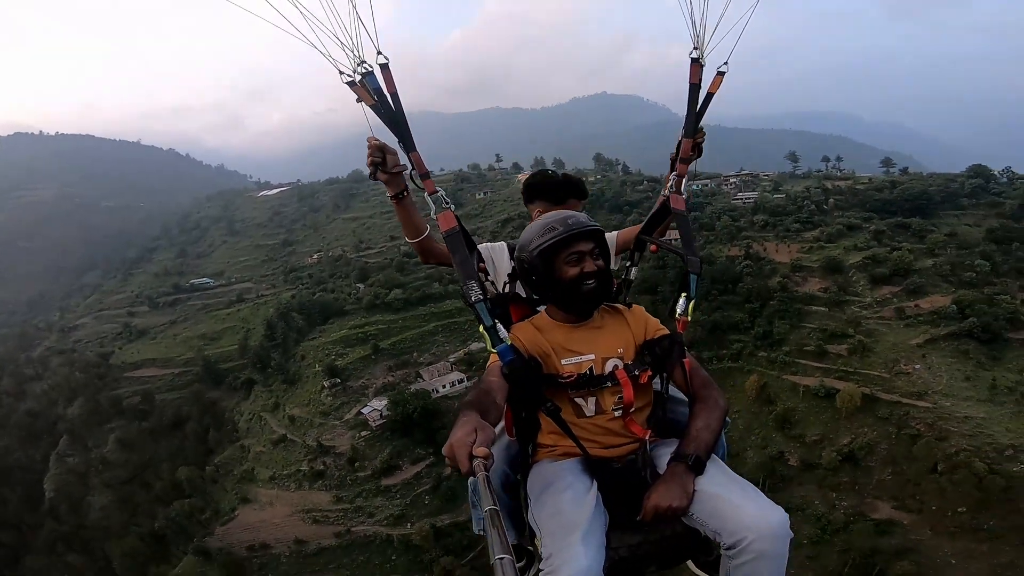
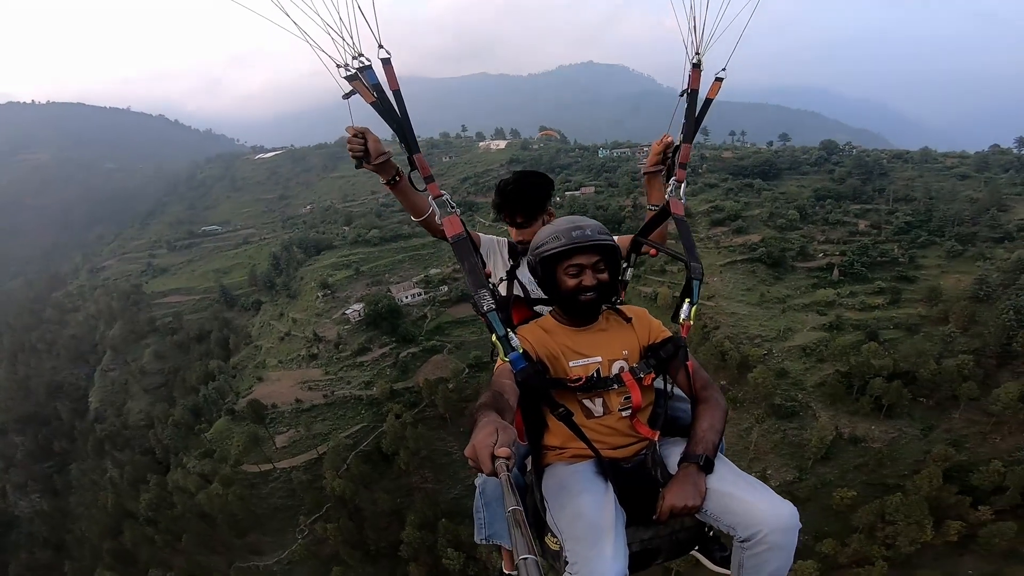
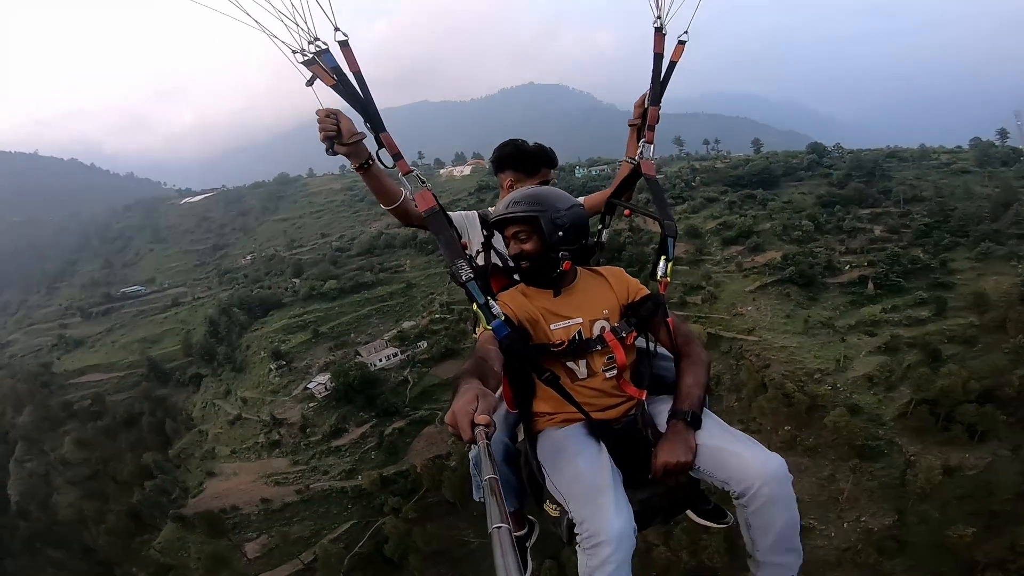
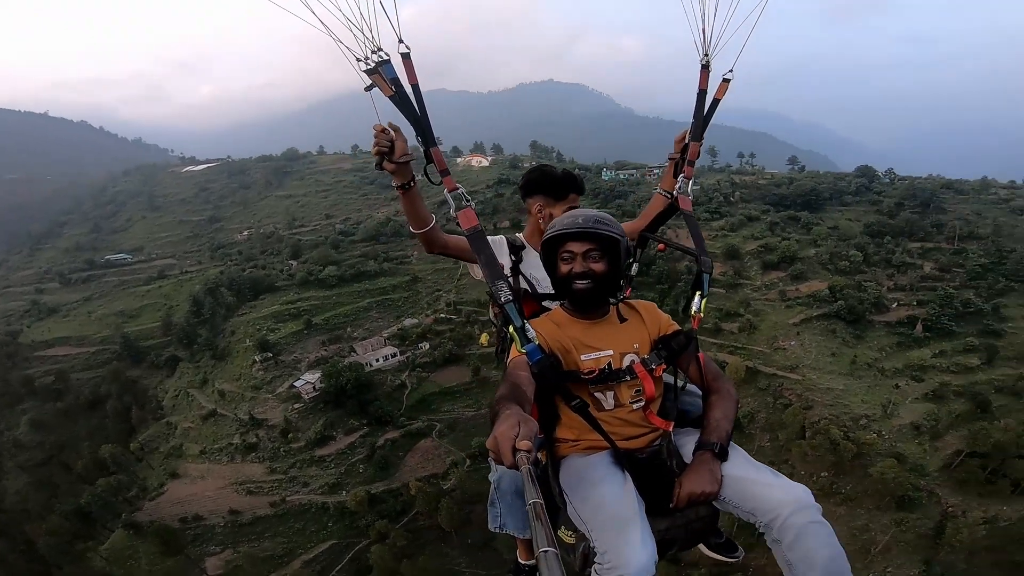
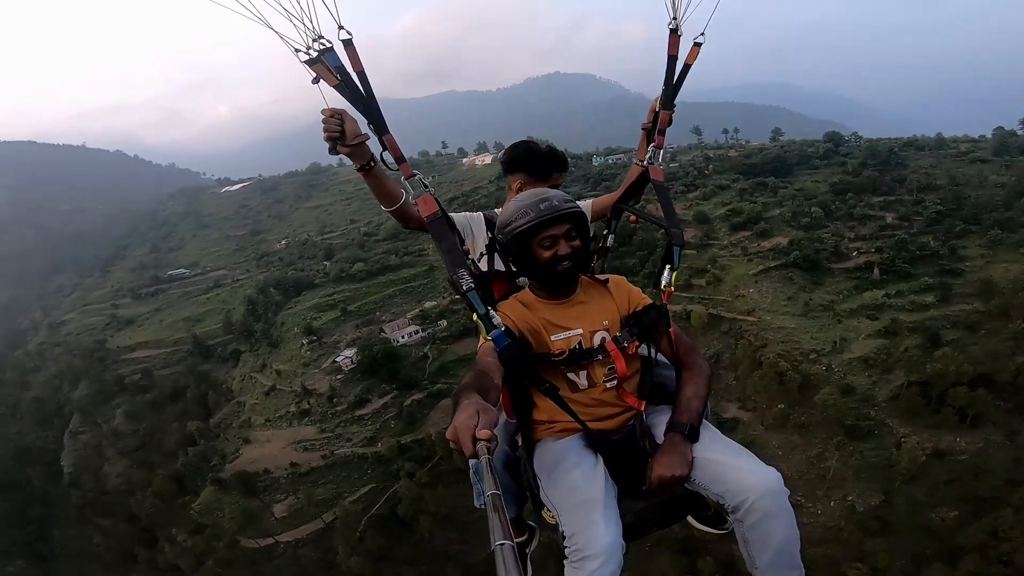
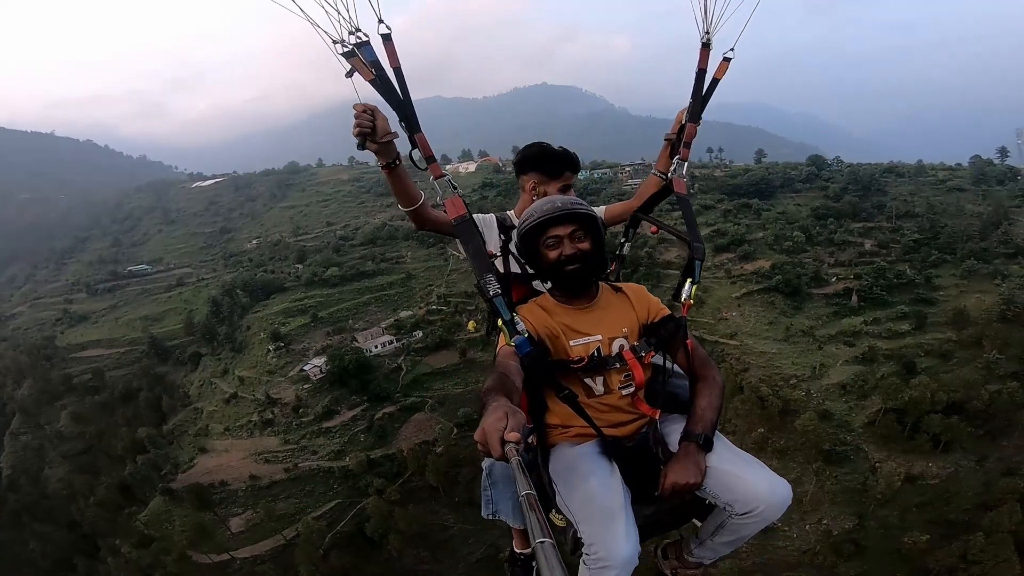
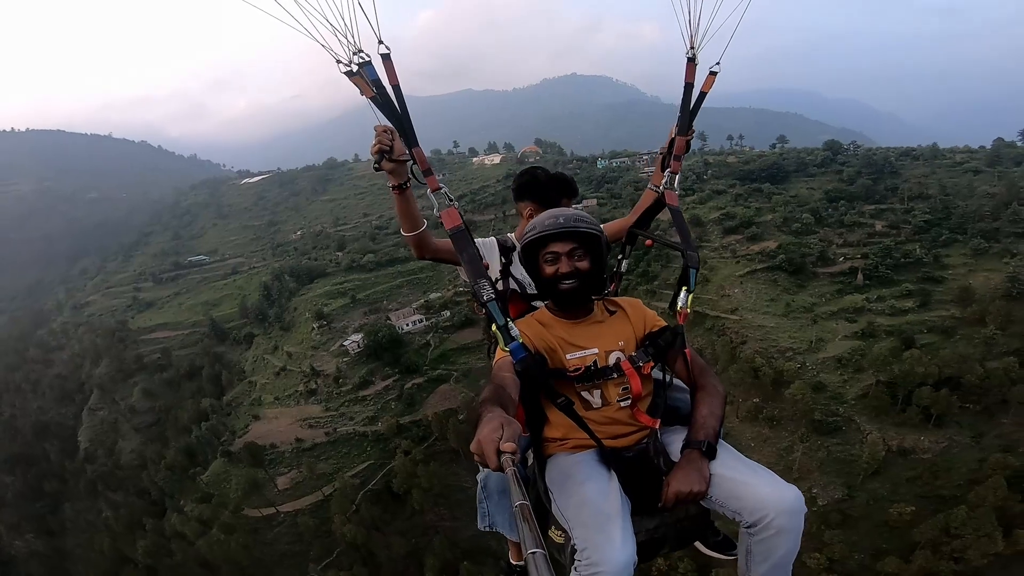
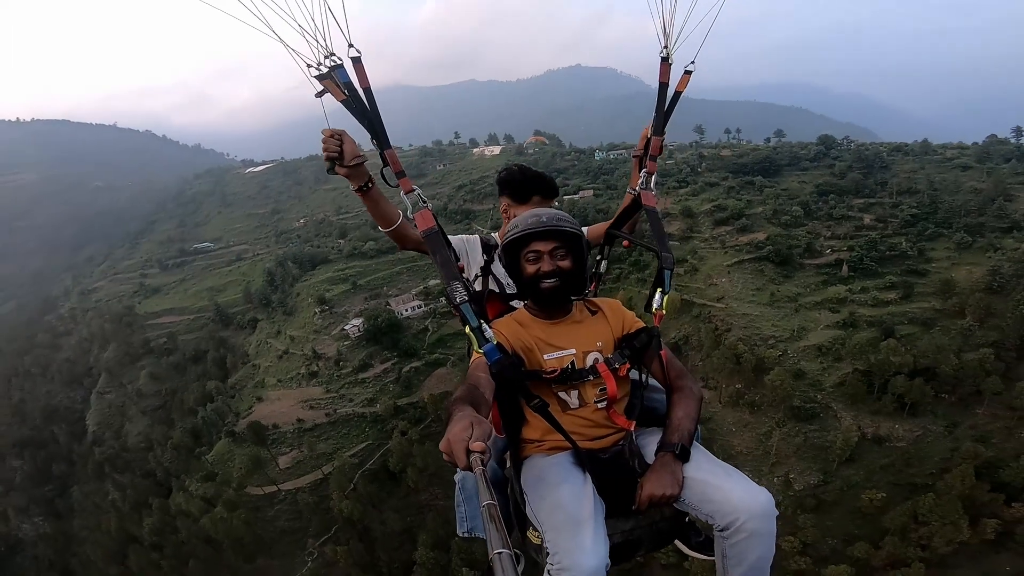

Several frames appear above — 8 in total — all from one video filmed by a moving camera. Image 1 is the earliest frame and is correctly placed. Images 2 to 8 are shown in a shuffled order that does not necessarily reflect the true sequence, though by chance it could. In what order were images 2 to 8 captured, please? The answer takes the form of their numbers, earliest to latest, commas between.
4, 3, 6, 5, 7, 8, 2
